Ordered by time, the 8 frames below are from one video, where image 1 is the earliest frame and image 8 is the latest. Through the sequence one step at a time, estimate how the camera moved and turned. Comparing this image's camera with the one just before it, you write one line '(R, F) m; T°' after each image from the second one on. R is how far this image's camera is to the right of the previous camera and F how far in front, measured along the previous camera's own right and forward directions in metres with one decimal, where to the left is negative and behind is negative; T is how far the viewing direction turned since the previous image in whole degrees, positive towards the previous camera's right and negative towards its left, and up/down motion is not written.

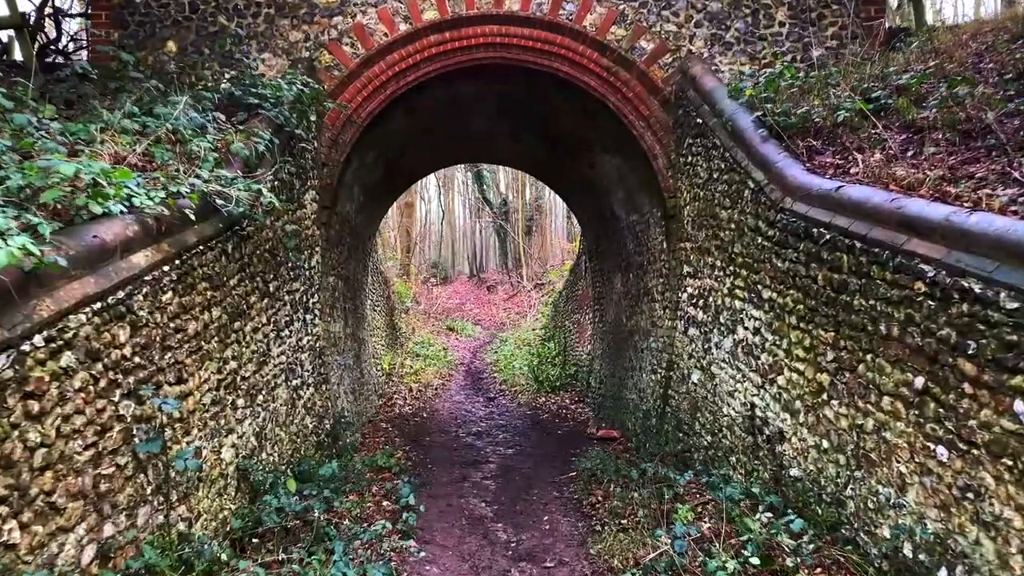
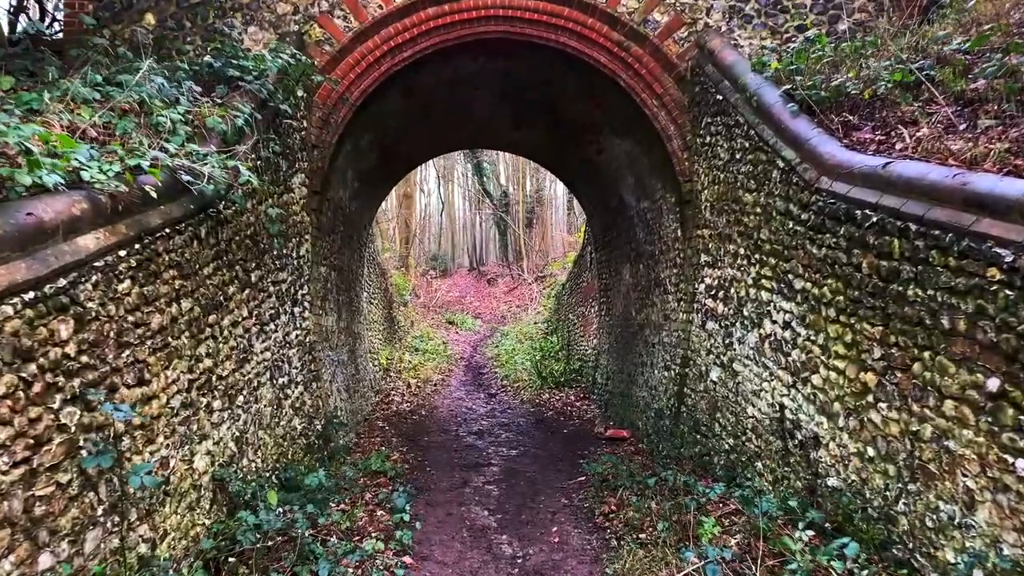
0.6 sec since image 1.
(0.0, +0.5) m; 0°
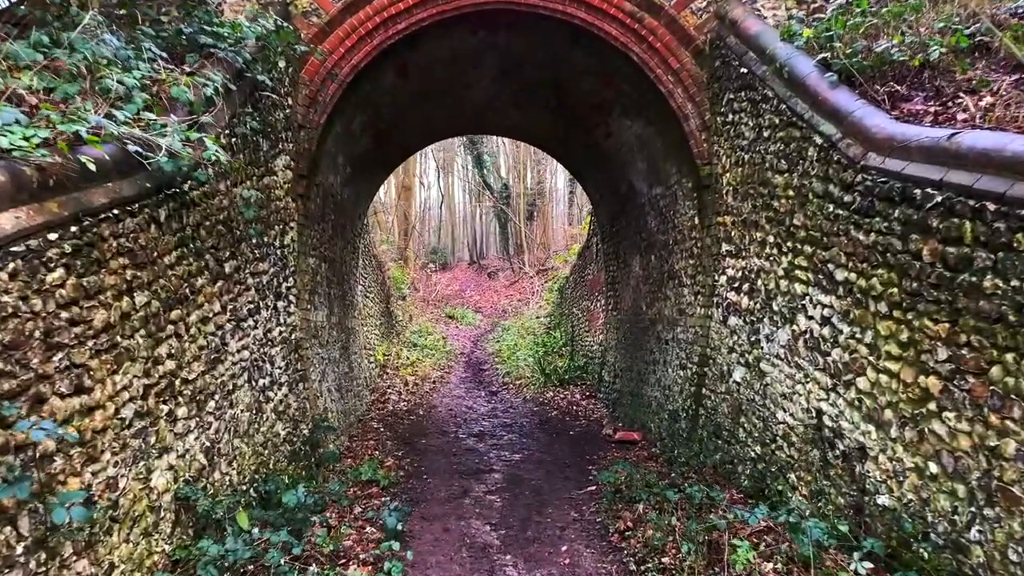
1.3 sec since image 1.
(0.0, +0.5) m; 0°
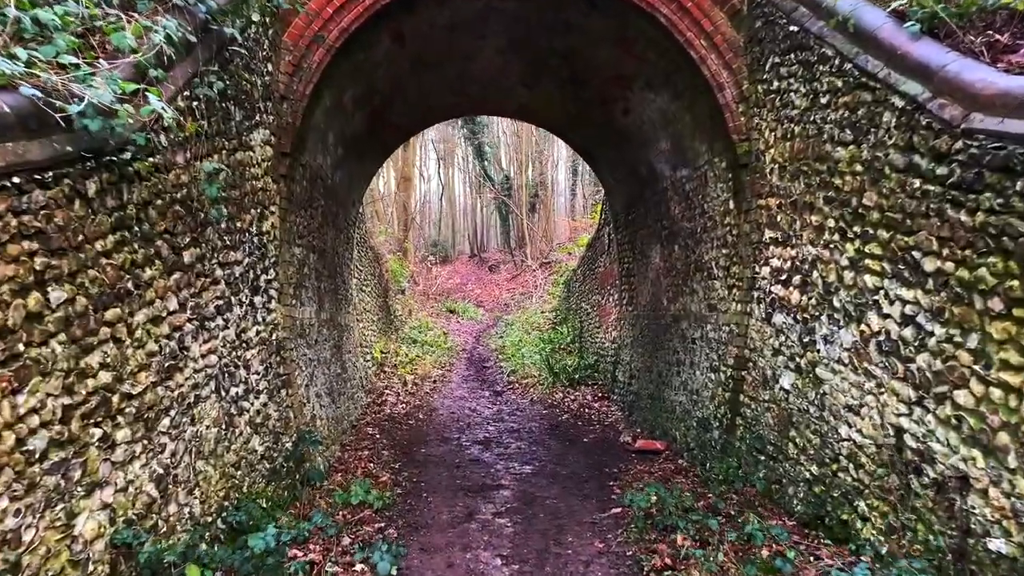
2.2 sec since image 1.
(-0.1, +0.8) m; 0°
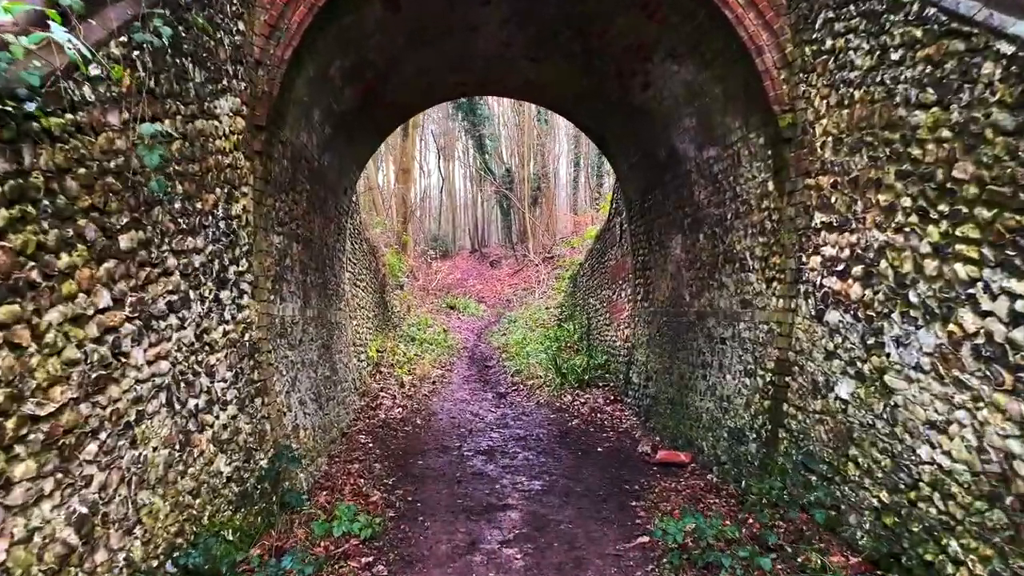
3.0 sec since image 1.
(0.0, +0.7) m; 0°
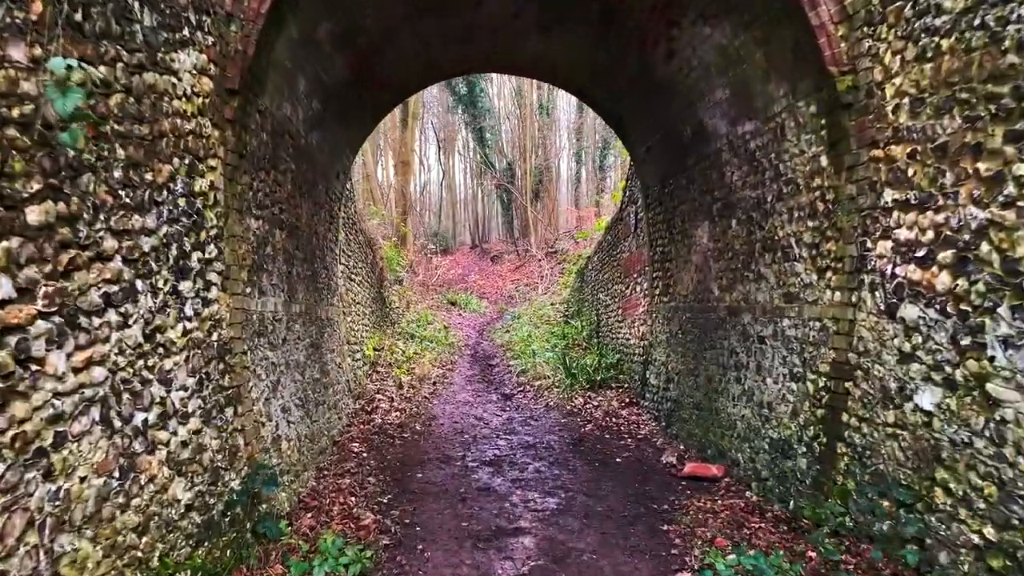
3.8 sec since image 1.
(-0.1, +0.7) m; 0°
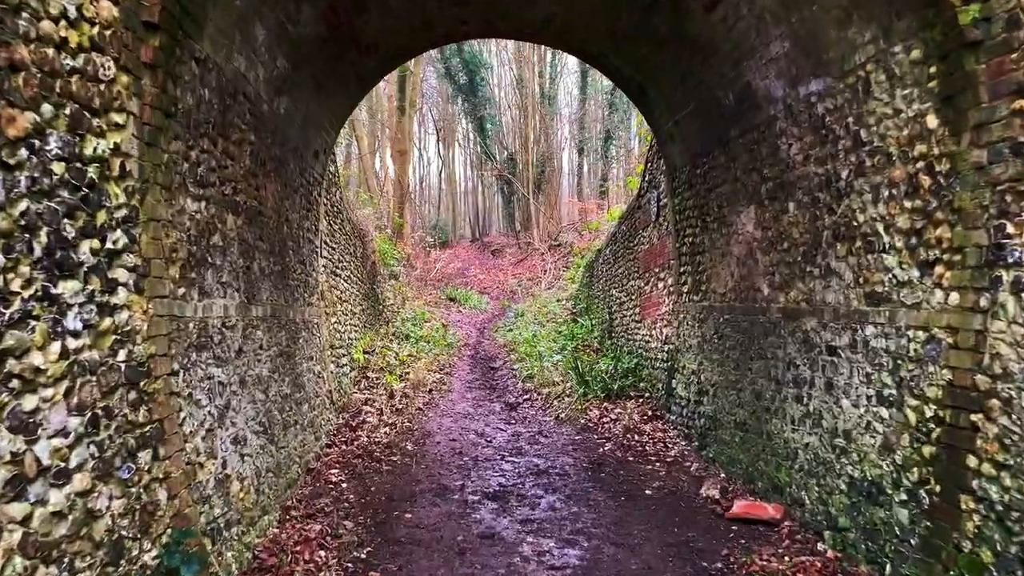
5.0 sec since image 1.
(-0.1, +1.1) m; 0°
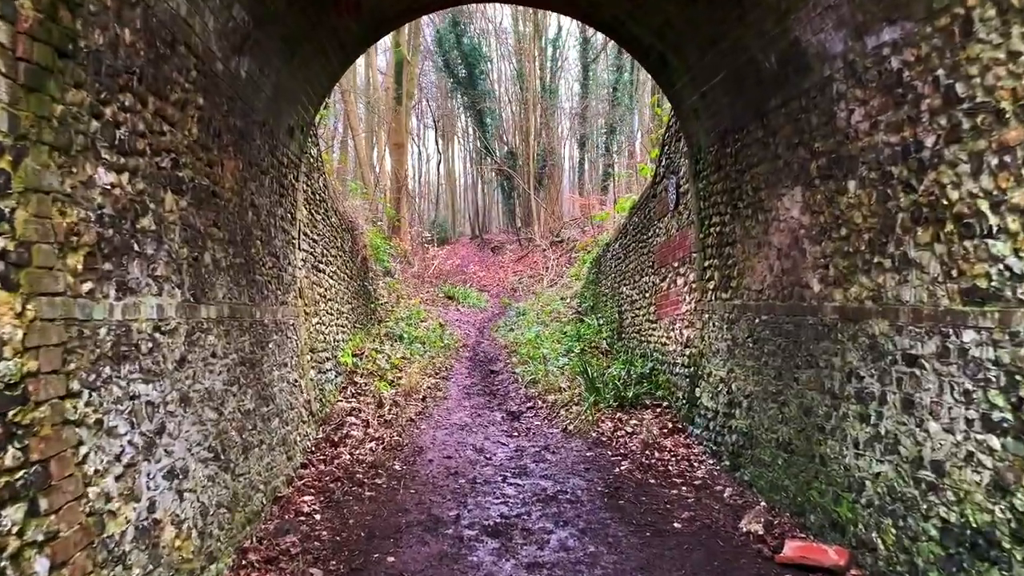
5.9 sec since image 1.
(0.0, +0.8) m; 0°
